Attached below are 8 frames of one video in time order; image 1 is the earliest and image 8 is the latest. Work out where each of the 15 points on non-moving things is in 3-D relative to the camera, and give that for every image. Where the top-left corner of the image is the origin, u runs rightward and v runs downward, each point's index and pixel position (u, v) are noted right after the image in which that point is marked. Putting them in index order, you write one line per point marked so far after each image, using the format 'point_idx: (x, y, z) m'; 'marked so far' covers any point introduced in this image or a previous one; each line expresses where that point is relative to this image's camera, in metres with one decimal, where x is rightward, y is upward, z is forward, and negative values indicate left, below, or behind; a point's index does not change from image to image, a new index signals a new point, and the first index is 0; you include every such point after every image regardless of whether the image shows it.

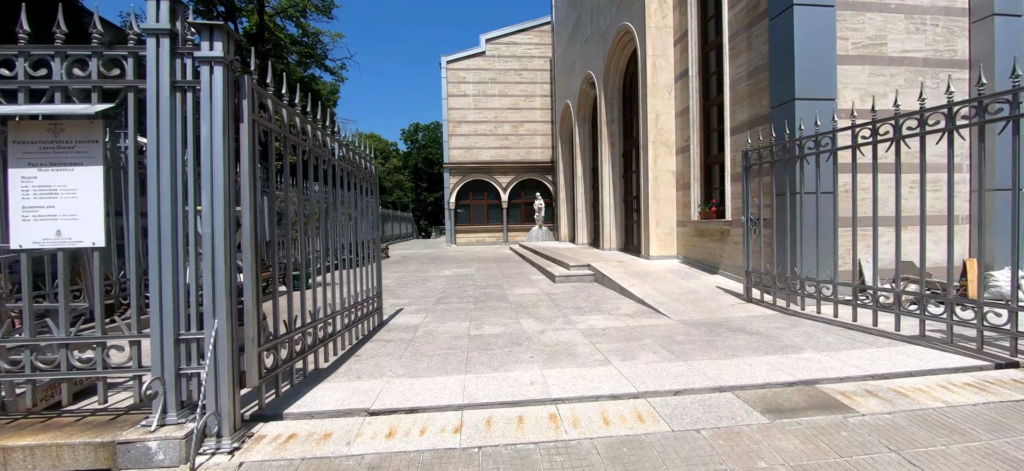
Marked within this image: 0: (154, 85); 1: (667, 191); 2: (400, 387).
0: (-2.4, +1.0, +2.6) m
1: (+3.6, +1.0, +9.1) m
2: (-1.0, -1.4, +3.5) m
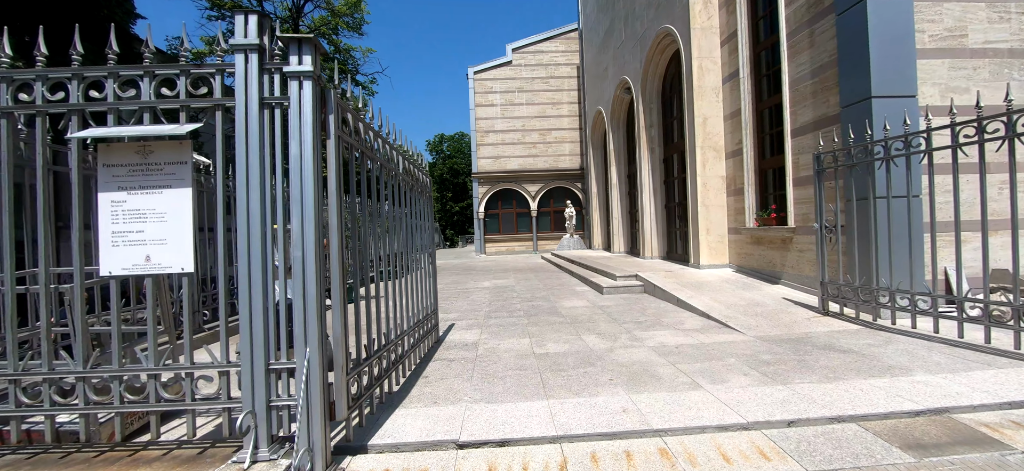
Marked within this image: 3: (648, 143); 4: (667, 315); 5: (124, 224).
0: (-1.7, +0.8, +2.5) m
1: (+4.6, +0.9, +8.7) m
2: (-0.2, -1.5, +3.2) m
3: (+3.9, +2.7, +11.1) m
4: (+2.5, -1.3, +6.2) m
5: (-2.5, +0.1, +2.5) m
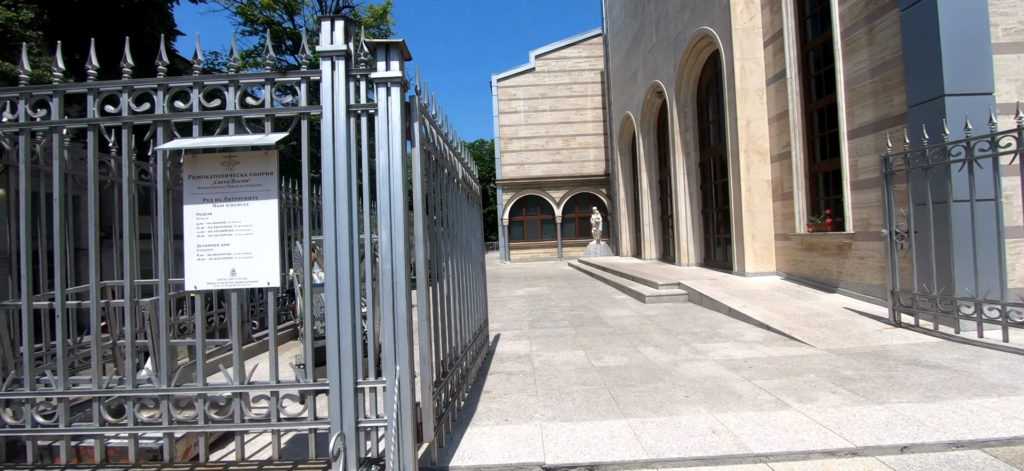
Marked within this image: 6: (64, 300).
0: (-1.1, +0.8, +2.4) m
1: (+5.4, +0.7, +8.4) m
2: (+0.4, -1.6, +3.1) m
3: (+4.8, +2.5, +10.9) m
4: (+3.2, -1.4, +6.0) m
5: (-1.9, 0.0, +2.4) m
6: (-2.9, -0.4, +2.6) m
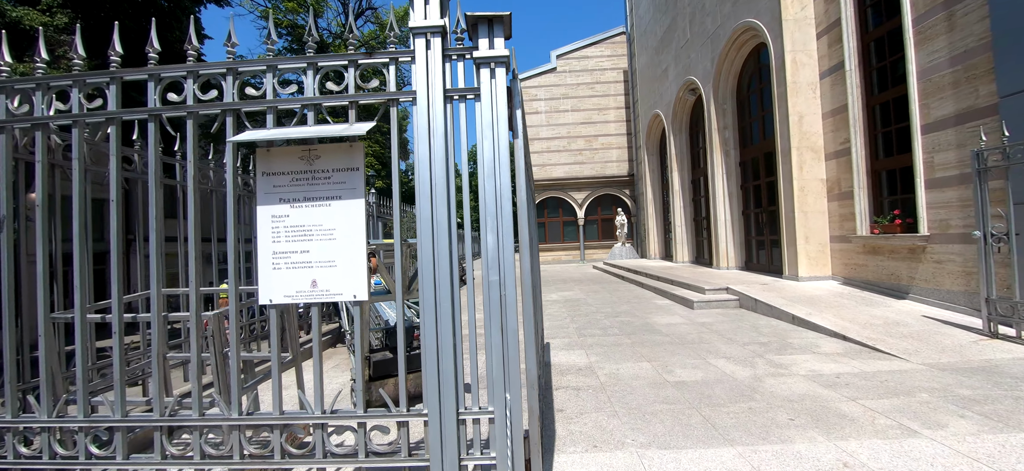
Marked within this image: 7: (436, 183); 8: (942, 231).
0: (-0.5, +0.7, +2.1) m
1: (+6.2, +0.7, +7.9) m
2: (+1.1, -1.6, +2.7) m
3: (+5.6, +2.4, +10.4) m
4: (+4.0, -1.4, +5.5) m
5: (-1.2, 0.0, +2.1) m
6: (-2.3, -0.5, +2.3) m
7: (-0.4, +0.3, +2.0) m
8: (+6.5, +0.1, +5.9) m
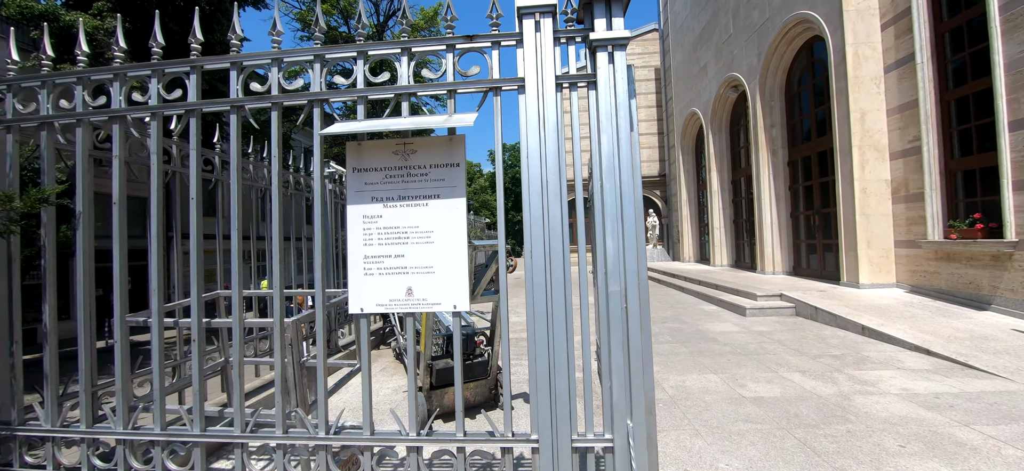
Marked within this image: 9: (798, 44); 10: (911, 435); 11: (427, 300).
0: (+0.1, +0.7, +1.9) m
1: (+7.0, +0.6, +7.4) m
2: (+1.6, -1.6, +2.4) m
3: (+6.6, +2.3, +10.0) m
4: (+4.7, -1.5, +5.1) m
5: (-0.7, 0.0, +1.9) m
6: (-1.7, -0.5, +2.1) m
7: (+0.2, +0.3, +1.8) m
8: (+7.2, 0.0, +5.4) m
9: (+6.6, +4.4, +9.0) m
10: (+3.2, -1.6, +3.1) m
11: (-0.4, -0.3, +1.9) m
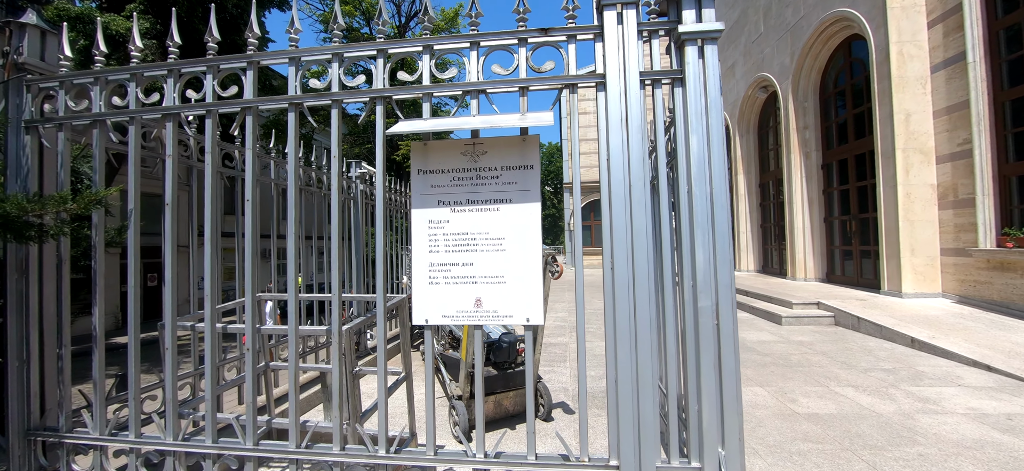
0: (+0.5, +0.7, +1.7) m
1: (+7.5, +0.5, +7.1) m
2: (+2.0, -1.7, +2.2) m
3: (+7.2, +2.2, +9.6) m
4: (+5.1, -1.6, +4.8) m
5: (-0.3, -0.1, +1.8) m
6: (-1.4, -0.5, +2.0) m
7: (+0.5, +0.2, +1.7) m
8: (+7.7, -0.2, +5.0) m
9: (+7.2, +4.3, +8.6) m
10: (+3.5, -1.7, +2.9) m
11: (-0.1, -0.3, +1.7) m
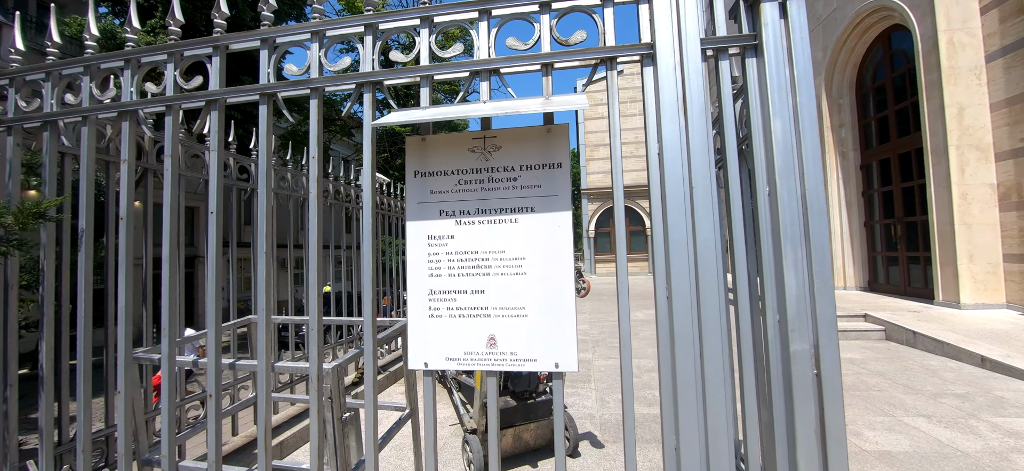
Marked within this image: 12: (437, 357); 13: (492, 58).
0: (+0.5, +0.6, +1.3) m
1: (+7.8, +0.4, +6.4) m
2: (+2.1, -1.7, +1.7) m
3: (+7.5, +2.1, +9.0) m
4: (+5.3, -1.6, +4.2) m
5: (-0.2, -0.1, +1.4) m
6: (-1.3, -0.6, +1.7) m
7: (+0.6, +0.2, +1.3) m
8: (+7.8, -0.2, +4.3) m
9: (+7.5, +4.2, +8.1) m
10: (+3.7, -1.7, +2.3) m
11: (0.0, -0.4, +1.3) m
12: (-0.3, -0.4, +1.4) m
13: (-0.1, +0.7, +1.4) m
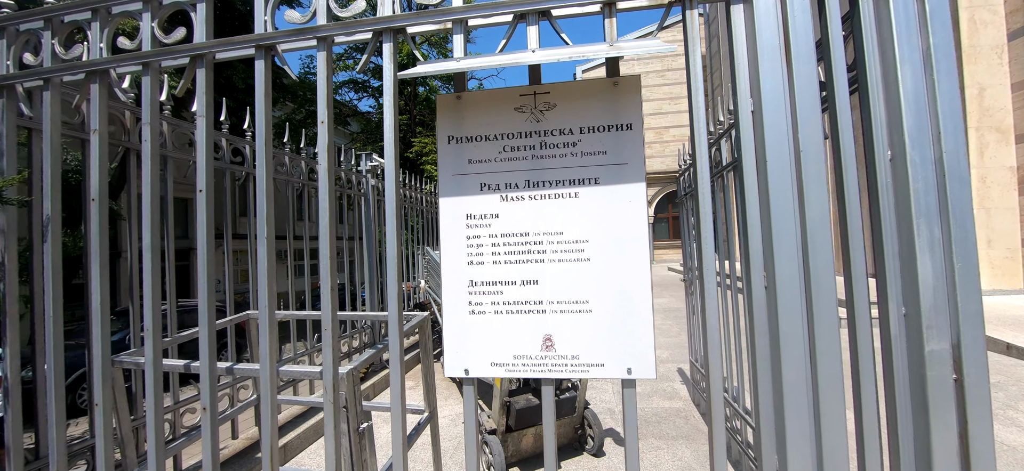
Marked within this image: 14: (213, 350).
0: (+0.7, +0.7, +1.1) m
1: (+7.9, +0.6, +6.2) m
2: (+2.3, -1.7, +1.5) m
3: (+7.6, +2.4, +8.8) m
4: (+5.4, -1.5, +4.1) m
5: (-0.1, -0.1, +1.1) m
6: (-1.1, -0.5, +1.4) m
7: (+0.8, +0.2, +1.0) m
8: (+8.0, 0.0, +4.2) m
9: (+7.6, +4.5, +7.8) m
10: (+3.8, -1.6, +2.1) m
11: (+0.2, -0.3, +1.1) m
12: (-0.1, -0.4, +1.1) m
13: (+0.1, +0.7, +1.2) m
14: (-1.1, -0.4, +1.4) m
